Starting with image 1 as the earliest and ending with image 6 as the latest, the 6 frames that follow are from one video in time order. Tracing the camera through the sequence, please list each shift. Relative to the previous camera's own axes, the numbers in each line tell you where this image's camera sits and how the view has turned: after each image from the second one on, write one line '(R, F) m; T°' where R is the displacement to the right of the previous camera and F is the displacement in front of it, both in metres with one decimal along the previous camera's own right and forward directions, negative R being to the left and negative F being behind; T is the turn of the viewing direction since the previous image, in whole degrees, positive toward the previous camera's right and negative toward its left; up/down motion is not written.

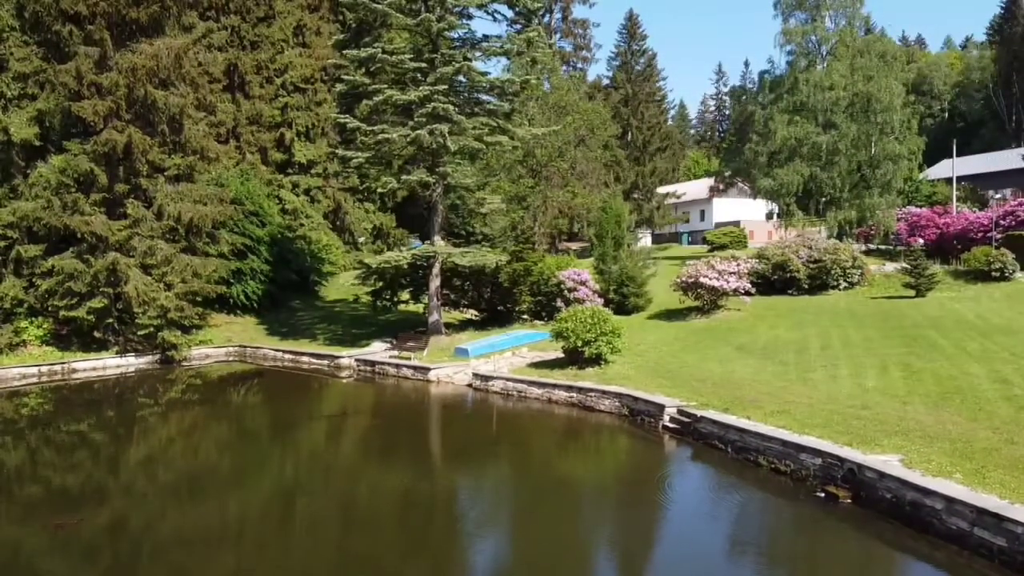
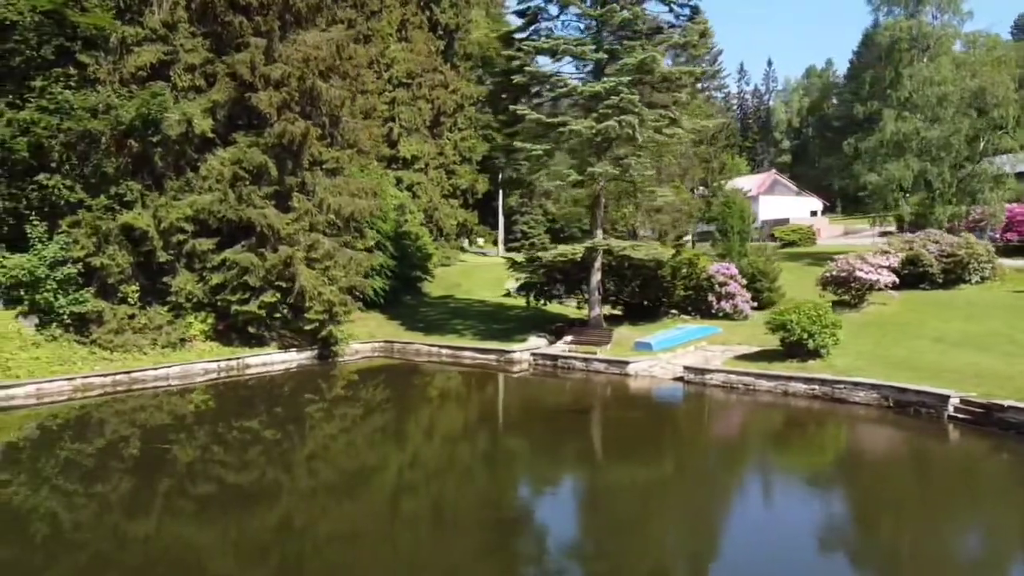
(-4.7, +0.2) m; +1°
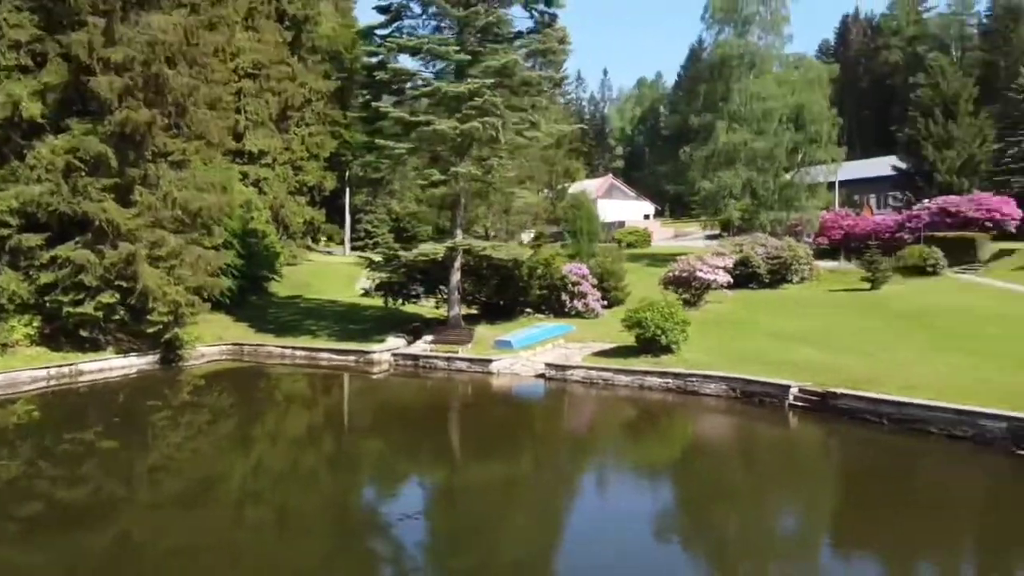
(-0.6, 0.0) m; +11°
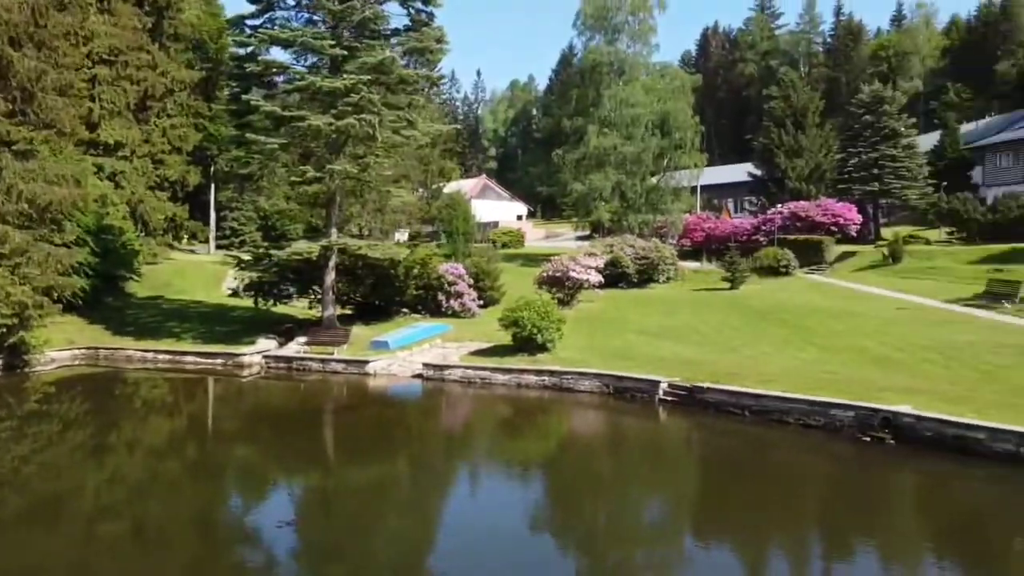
(-0.1, 0.0) m; +9°
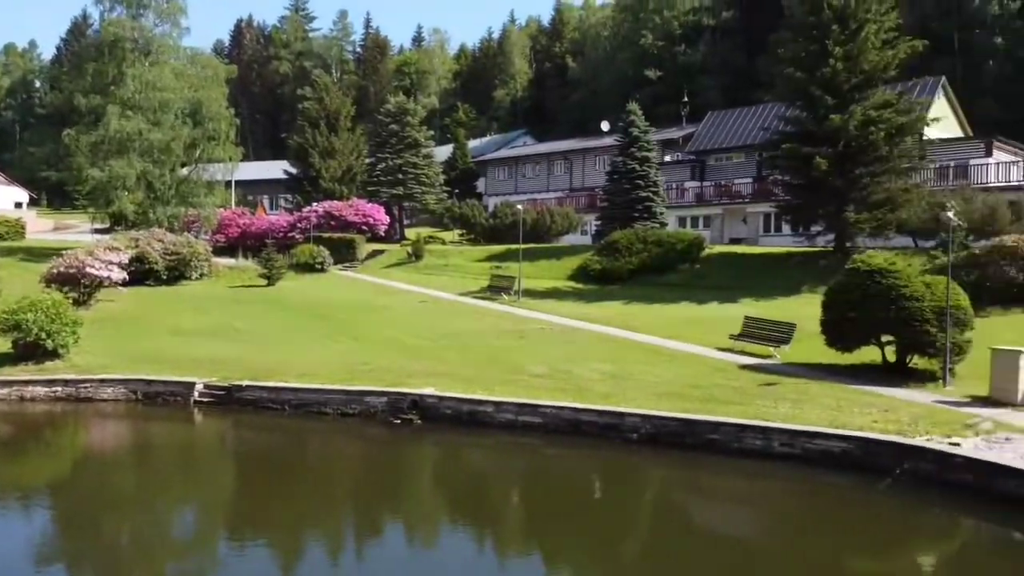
(-0.1, -0.1) m; +32°
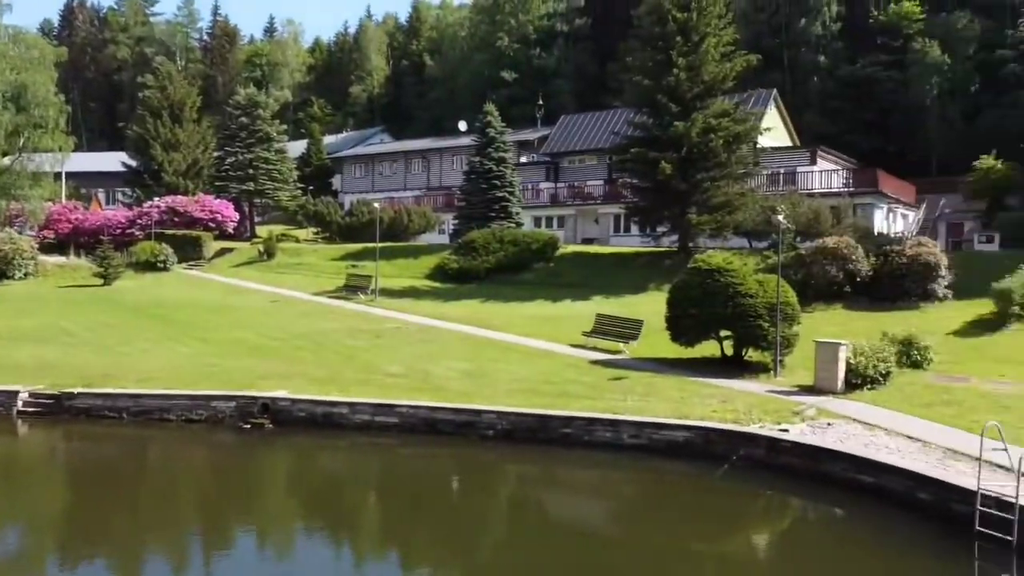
(+0.1, -0.1) m; +10°
